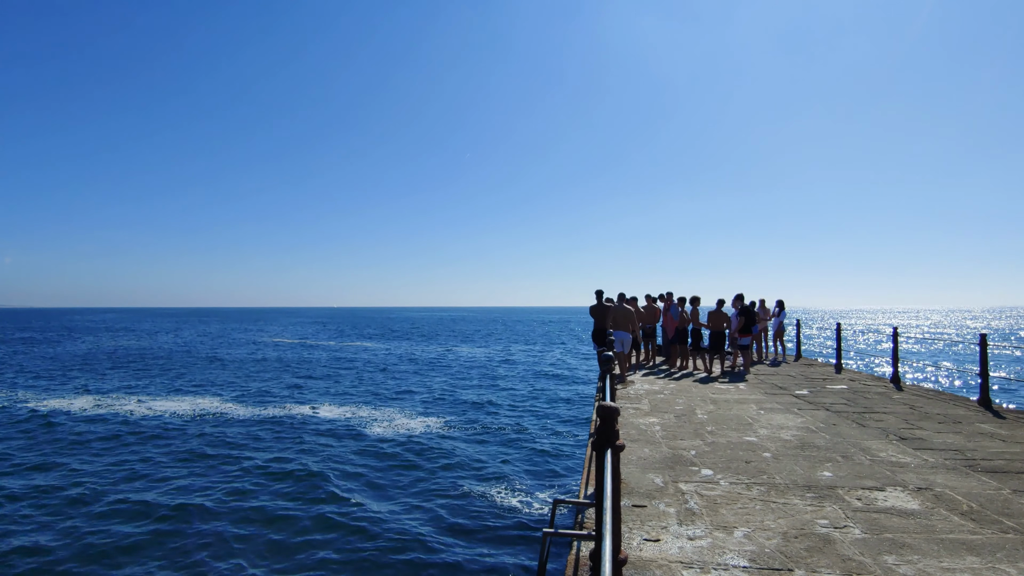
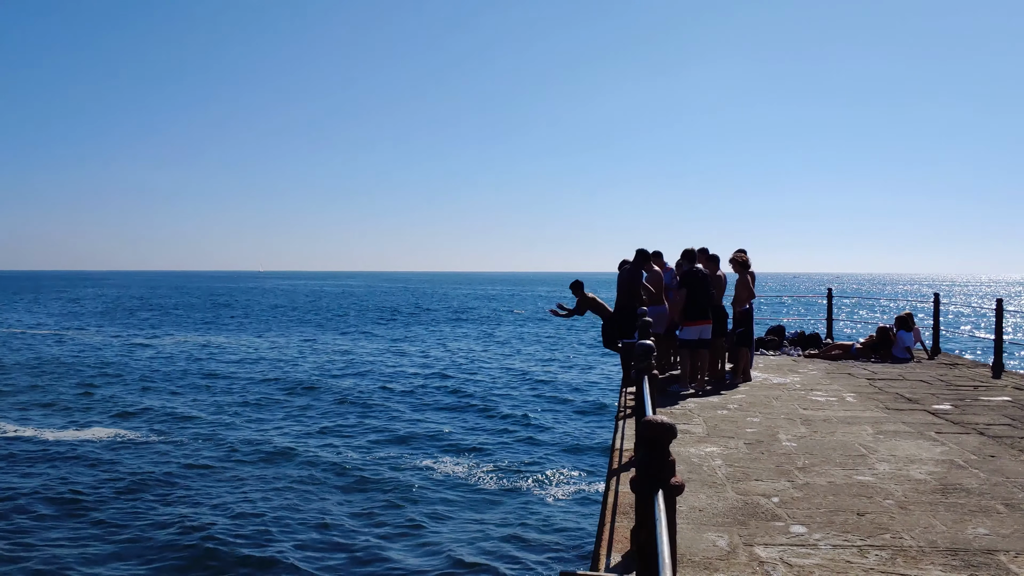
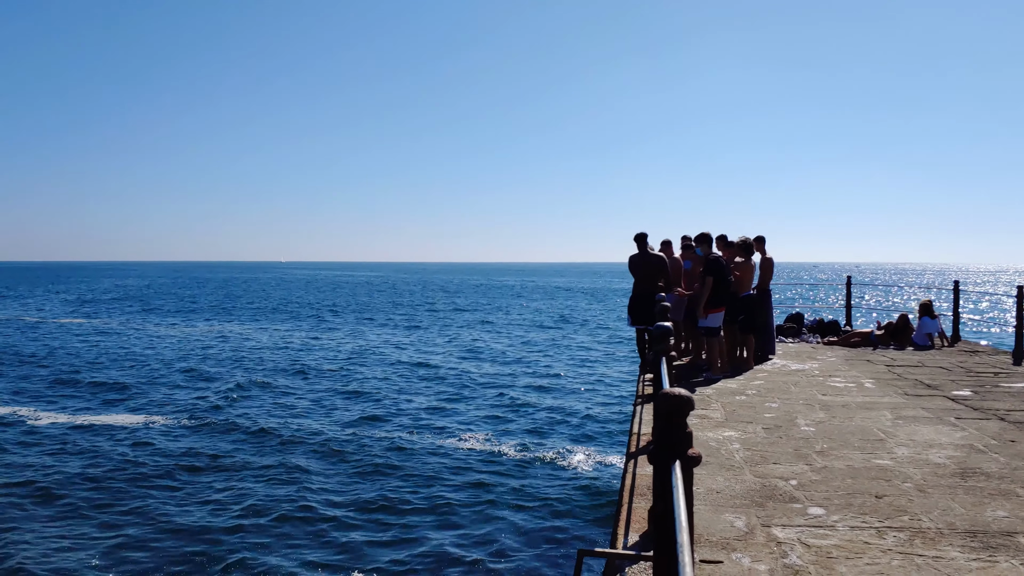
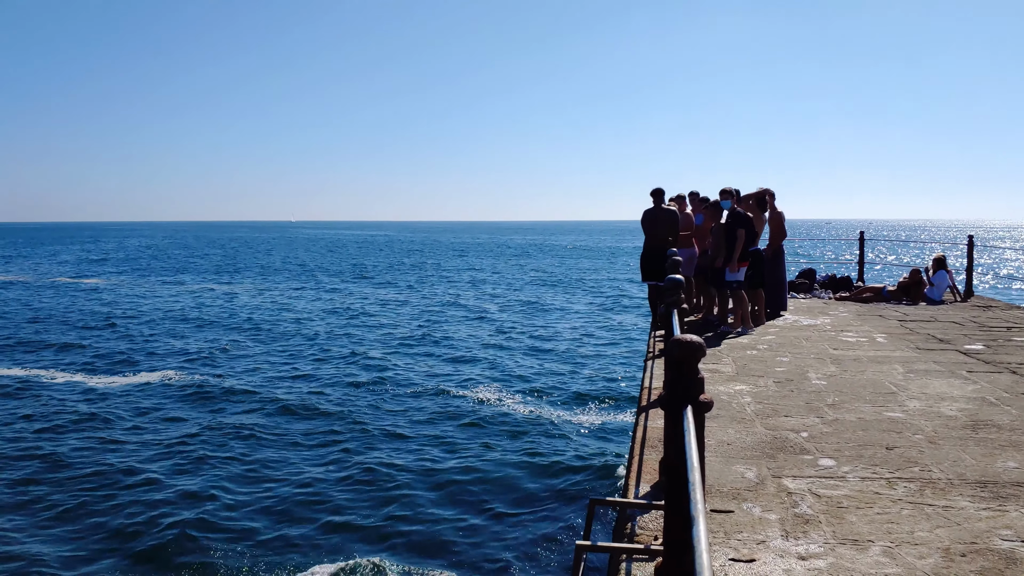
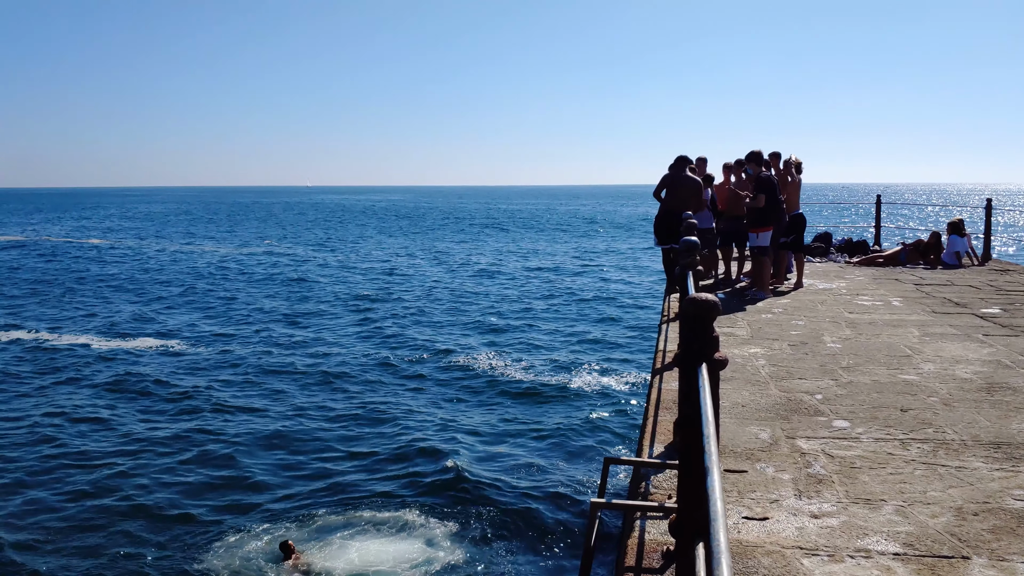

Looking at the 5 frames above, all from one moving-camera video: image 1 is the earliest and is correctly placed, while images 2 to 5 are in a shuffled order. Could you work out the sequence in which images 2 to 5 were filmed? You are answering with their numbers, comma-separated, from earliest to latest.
2, 3, 4, 5
